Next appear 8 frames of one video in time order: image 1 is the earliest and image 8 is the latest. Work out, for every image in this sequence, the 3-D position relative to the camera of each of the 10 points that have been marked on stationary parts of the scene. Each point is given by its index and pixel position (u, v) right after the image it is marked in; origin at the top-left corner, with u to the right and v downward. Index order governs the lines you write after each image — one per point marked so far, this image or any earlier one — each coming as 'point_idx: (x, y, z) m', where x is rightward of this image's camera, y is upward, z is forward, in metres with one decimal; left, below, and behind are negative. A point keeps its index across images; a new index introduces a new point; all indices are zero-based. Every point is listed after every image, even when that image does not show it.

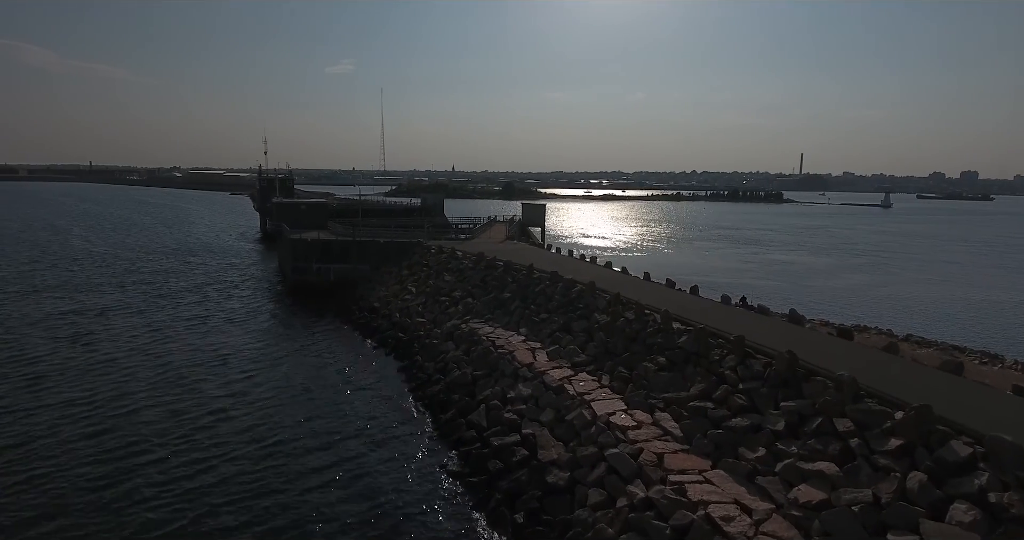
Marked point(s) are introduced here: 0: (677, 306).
0: (+4.1, -0.9, +14.9) m
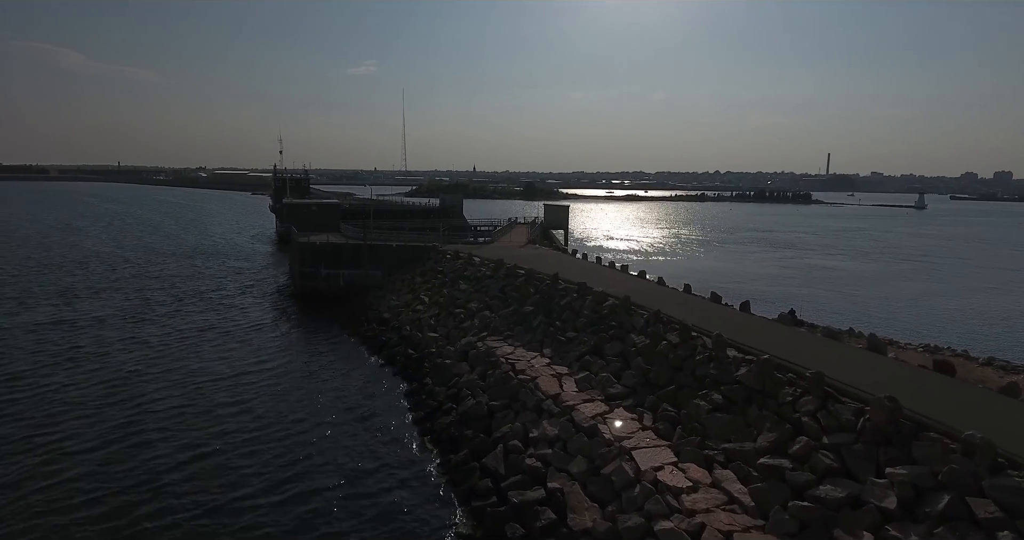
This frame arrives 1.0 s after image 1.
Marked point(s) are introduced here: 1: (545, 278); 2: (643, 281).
0: (+4.6, -1.2, +12.7) m
1: (+1.0, -0.3, +18.6) m
2: (+3.9, -0.3, +18.2) m
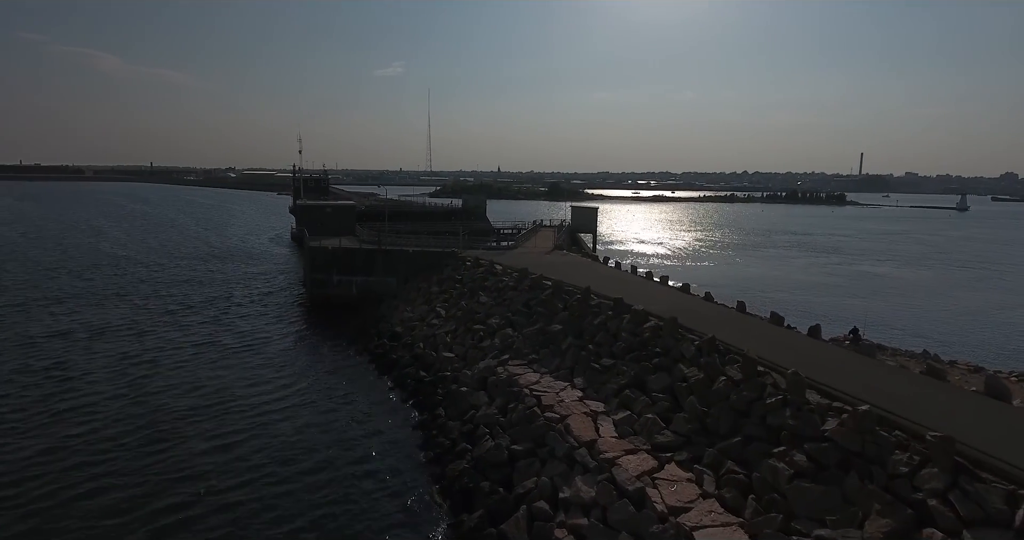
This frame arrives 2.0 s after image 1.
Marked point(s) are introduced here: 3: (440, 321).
0: (+5.1, -1.6, +10.4) m
1: (+1.7, -0.6, +16.4) m
2: (+4.6, -0.7, +15.9) m
3: (-2.2, -1.6, +18.6) m
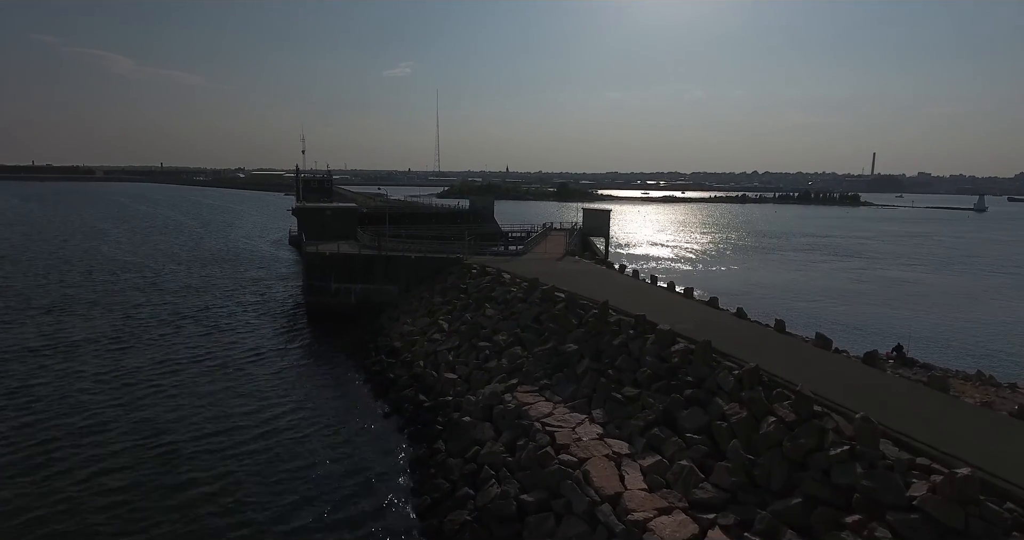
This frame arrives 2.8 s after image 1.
0: (+5.2, -1.9, +8.7) m
1: (+2.0, -0.9, +14.8) m
2: (+4.8, -1.0, +14.3) m
3: (-2.0, -1.9, +17.0) m
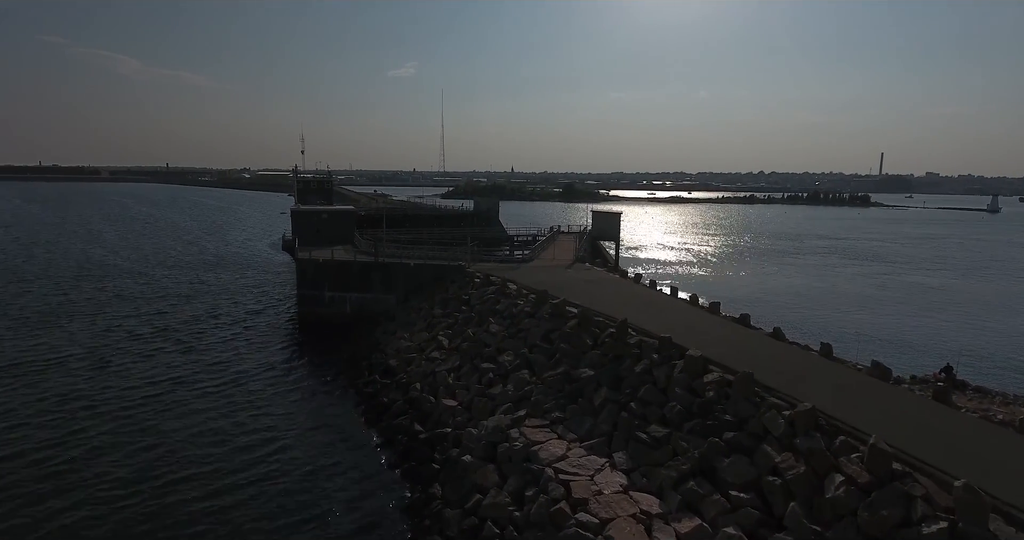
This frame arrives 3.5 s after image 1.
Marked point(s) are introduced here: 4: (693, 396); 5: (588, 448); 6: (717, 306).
0: (+5.3, -2.2, +7.1) m
1: (+2.1, -1.2, +13.2) m
2: (+5.0, -1.3, +12.7) m
3: (-1.8, -2.2, +15.4) m
4: (+2.9, -2.0, +9.7) m
5: (+1.2, -2.9, +9.7) m
6: (+5.1, -0.9, +15.0) m
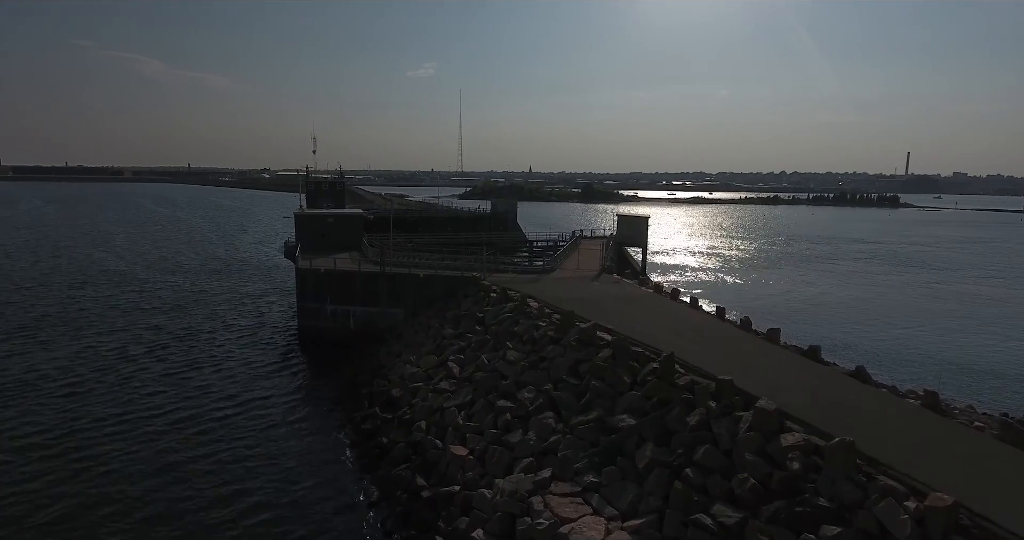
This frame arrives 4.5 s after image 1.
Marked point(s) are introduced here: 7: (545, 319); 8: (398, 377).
0: (+5.5, -2.6, +4.8) m
1: (+2.5, -1.6, +11.0) m
2: (+5.4, -1.7, +10.4) m
3: (-1.3, -2.5, +13.3) m
4: (+3.2, -2.4, +7.5) m
5: (+1.5, -3.3, +7.5) m
6: (+5.6, -1.4, +12.7) m
7: (+0.8, -1.2, +14.4) m
8: (-2.9, -2.7, +15.1) m
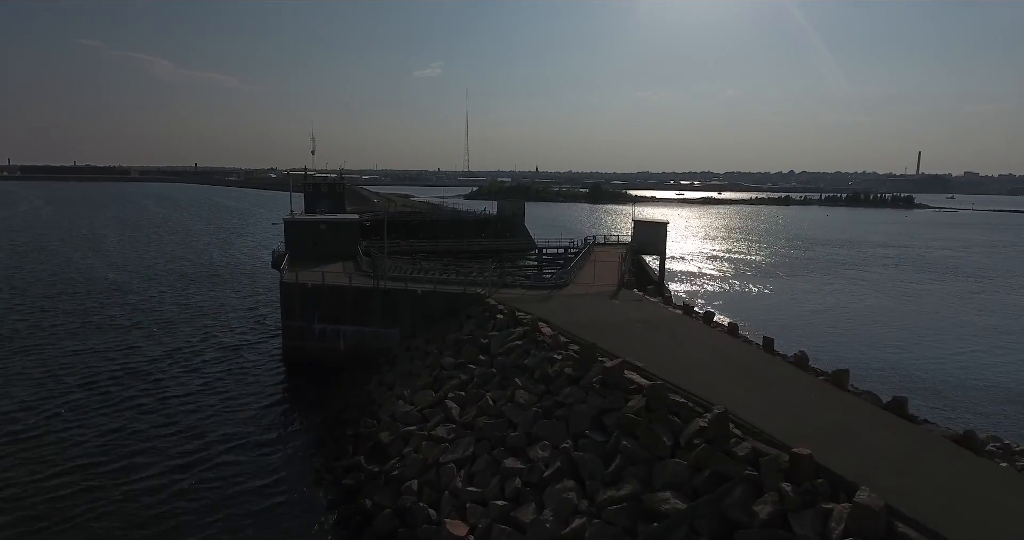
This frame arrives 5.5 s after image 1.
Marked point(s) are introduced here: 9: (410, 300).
0: (+5.6, -3.1, +2.6) m
1: (+2.7, -2.1, +8.8) m
2: (+5.5, -2.2, +8.1) m
3: (-1.2, -3.0, +11.2) m
4: (+3.3, -2.9, +5.3) m
5: (+1.6, -3.7, +5.3) m
6: (+5.7, -1.8, +10.5) m
7: (+1.0, -1.6, +12.3) m
8: (-2.7, -3.1, +13.0) m
9: (-3.0, -0.9, +17.6) m
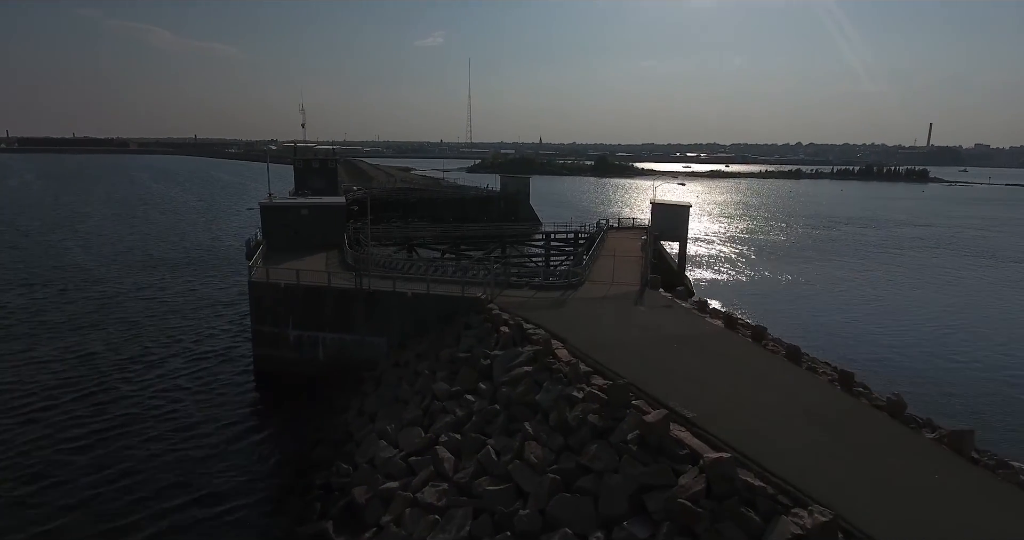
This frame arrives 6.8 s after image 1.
0: (+5.7, -3.8, +0.1) m
1: (+2.8, -2.5, +6.3) m
2: (+5.6, -2.6, +5.6) m
3: (-1.0, -3.3, +8.7) m
4: (+3.4, -3.5, +2.8) m
5: (+1.7, -4.3, +2.8) m
6: (+5.9, -2.1, +7.9) m
7: (+1.1, -1.9, +9.7) m
8: (-2.5, -3.3, +10.5) m
9: (-2.8, -0.9, +15.0) m
